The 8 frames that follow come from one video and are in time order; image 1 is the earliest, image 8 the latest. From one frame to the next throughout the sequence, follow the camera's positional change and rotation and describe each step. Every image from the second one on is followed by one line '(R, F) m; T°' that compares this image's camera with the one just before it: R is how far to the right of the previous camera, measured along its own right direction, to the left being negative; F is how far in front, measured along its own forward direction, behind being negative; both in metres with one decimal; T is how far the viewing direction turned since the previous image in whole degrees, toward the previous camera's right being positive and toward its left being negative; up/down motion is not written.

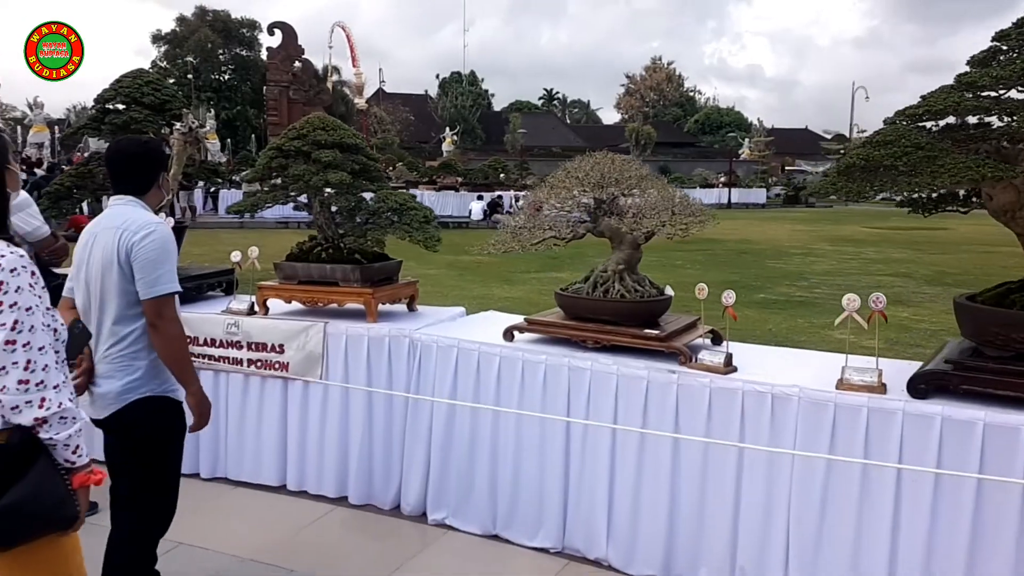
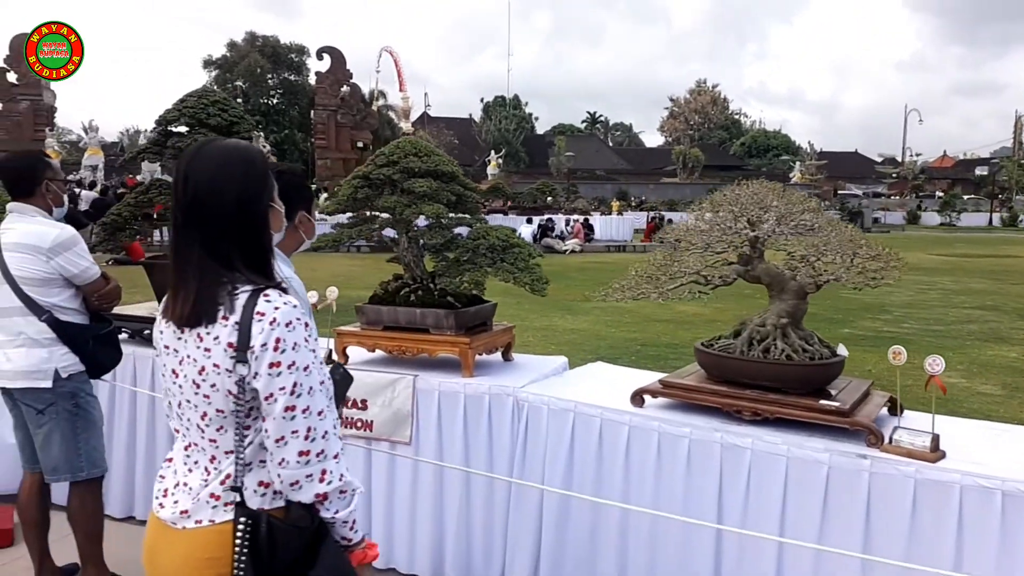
(-0.3, +0.5) m; -3°
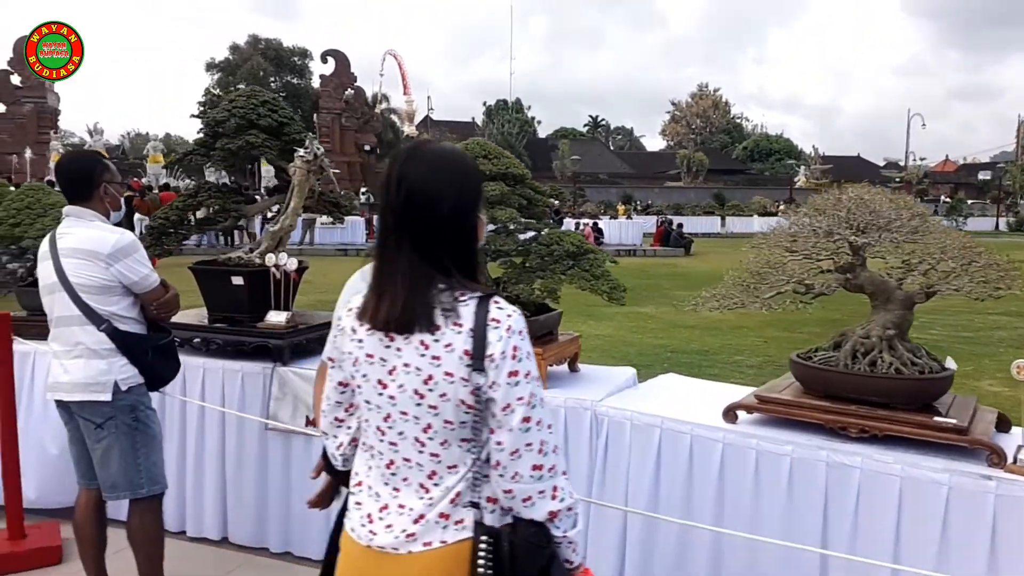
(-0.3, +0.1) m; 0°
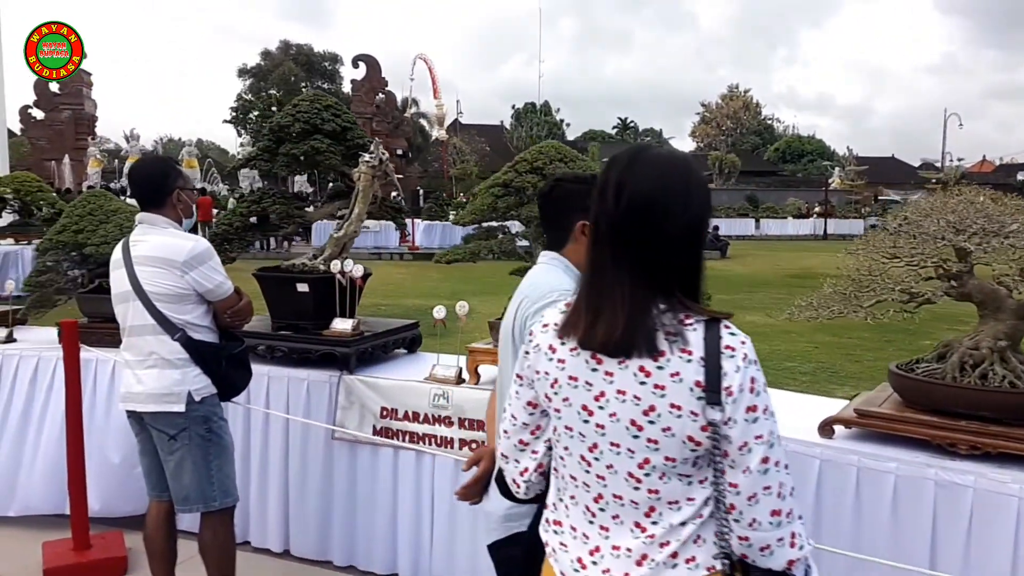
(-0.2, +0.1) m; -2°
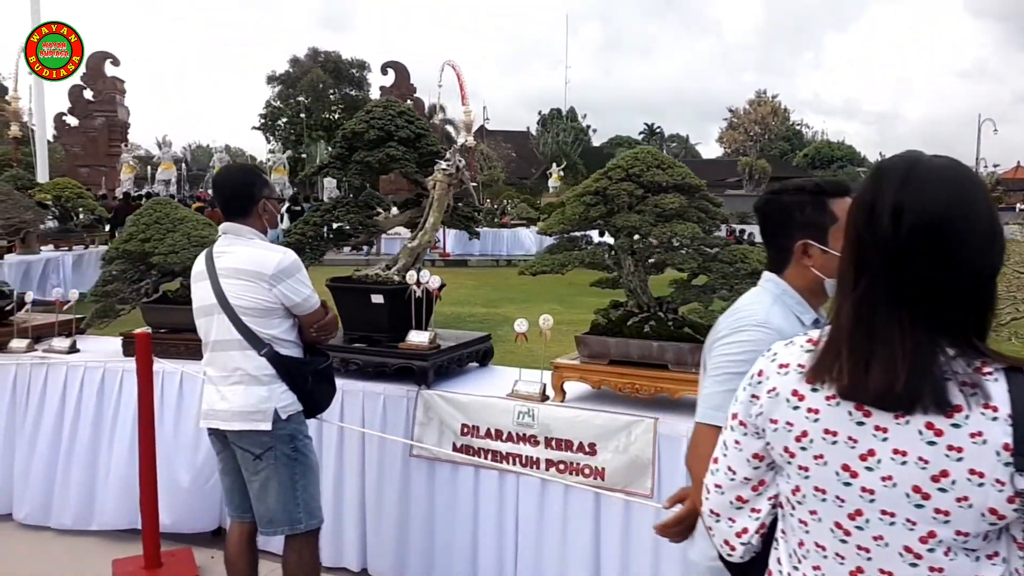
(-0.2, +0.1) m; -2°
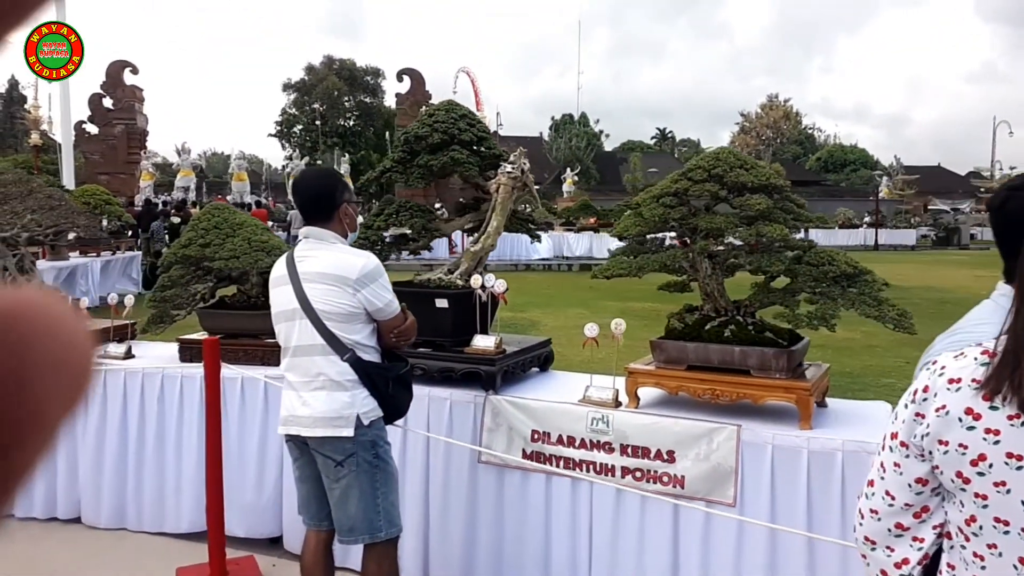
(-0.2, 0.0) m; -1°
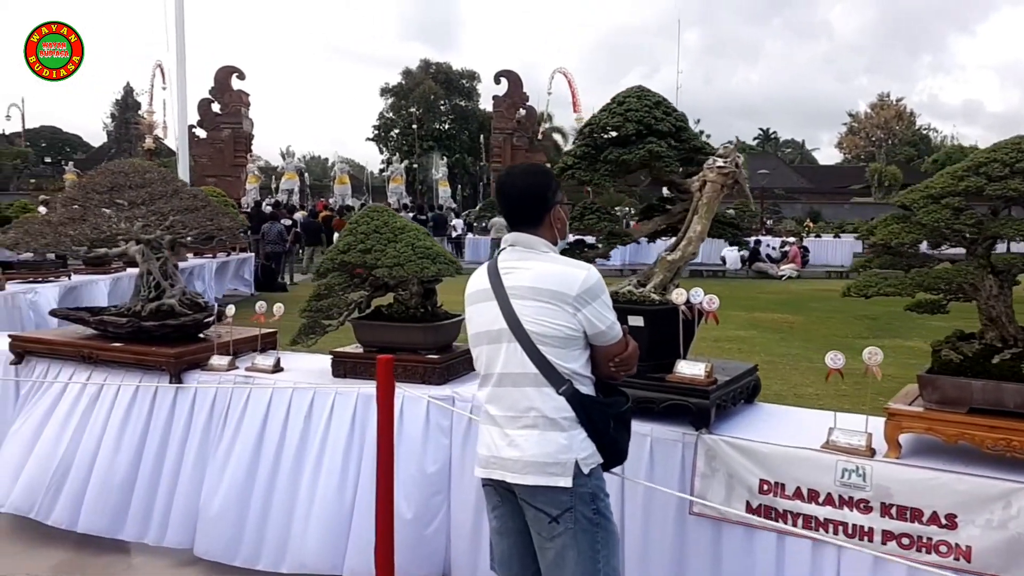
(-0.4, +0.4) m; -6°
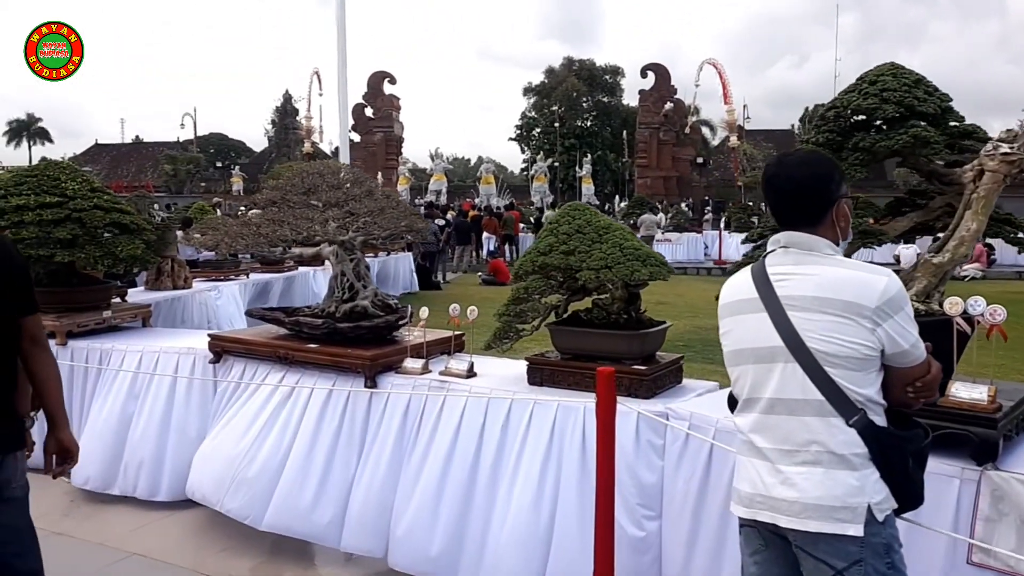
(-0.3, +0.2) m; -10°
